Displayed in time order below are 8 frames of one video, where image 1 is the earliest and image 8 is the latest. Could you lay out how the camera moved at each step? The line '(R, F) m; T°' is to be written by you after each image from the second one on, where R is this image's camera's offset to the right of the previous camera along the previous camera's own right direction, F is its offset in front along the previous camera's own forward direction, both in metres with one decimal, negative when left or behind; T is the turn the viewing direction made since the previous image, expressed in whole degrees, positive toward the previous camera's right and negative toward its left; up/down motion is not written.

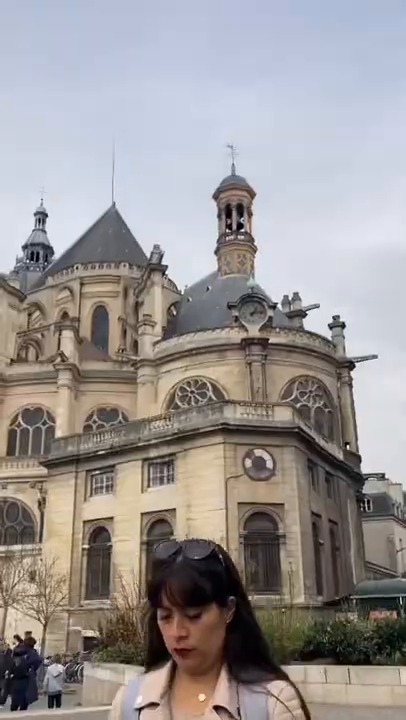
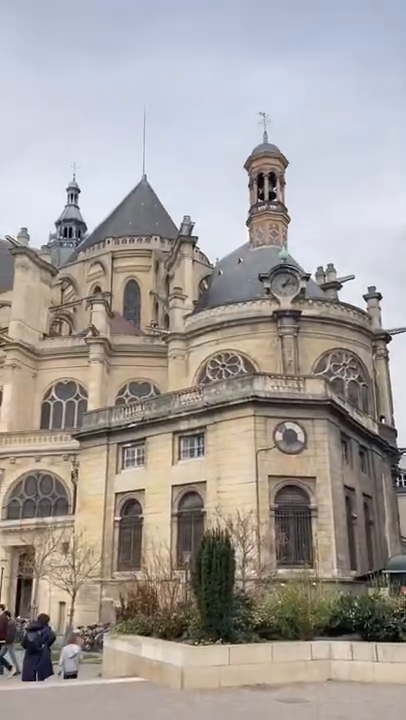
(+0.4, +0.6) m; -3°
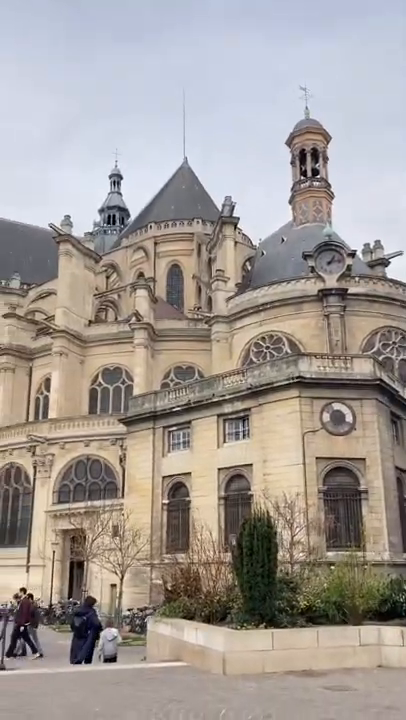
(+0.3, +0.4) m; -4°
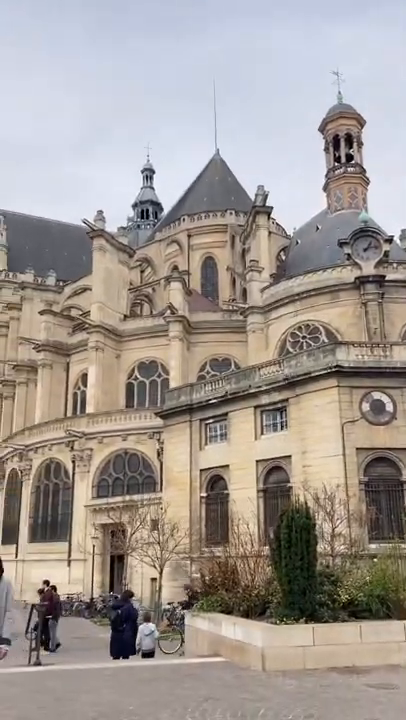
(+0.1, +0.4) m; -3°
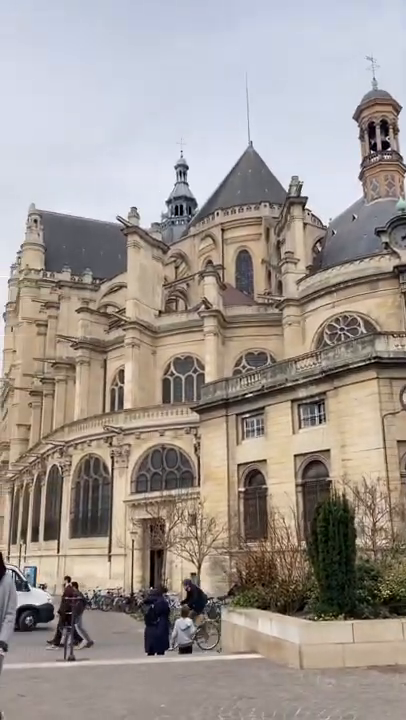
(+0.1, +0.3) m; -3°
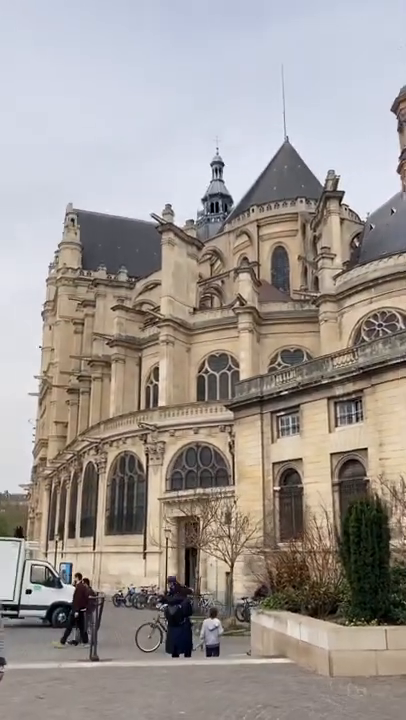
(+0.2, +0.4) m; -3°
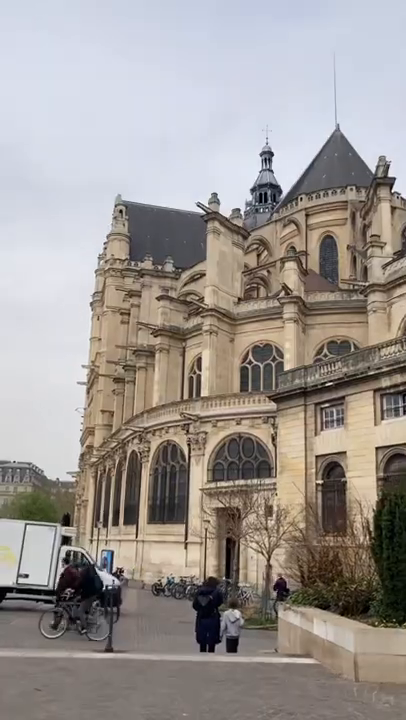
(+0.5, +0.6) m; -5°
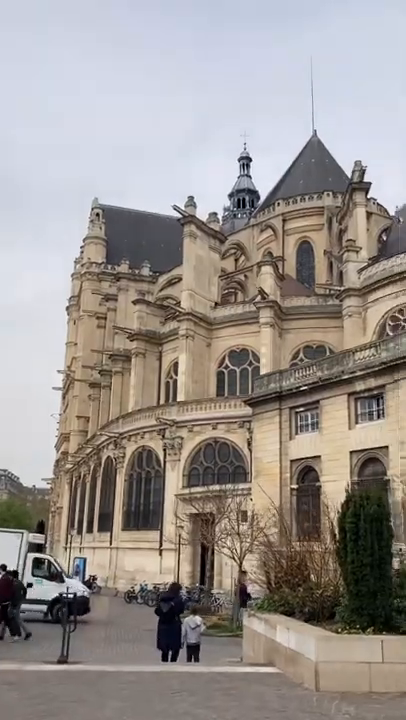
(+0.3, +0.4) m; +2°
